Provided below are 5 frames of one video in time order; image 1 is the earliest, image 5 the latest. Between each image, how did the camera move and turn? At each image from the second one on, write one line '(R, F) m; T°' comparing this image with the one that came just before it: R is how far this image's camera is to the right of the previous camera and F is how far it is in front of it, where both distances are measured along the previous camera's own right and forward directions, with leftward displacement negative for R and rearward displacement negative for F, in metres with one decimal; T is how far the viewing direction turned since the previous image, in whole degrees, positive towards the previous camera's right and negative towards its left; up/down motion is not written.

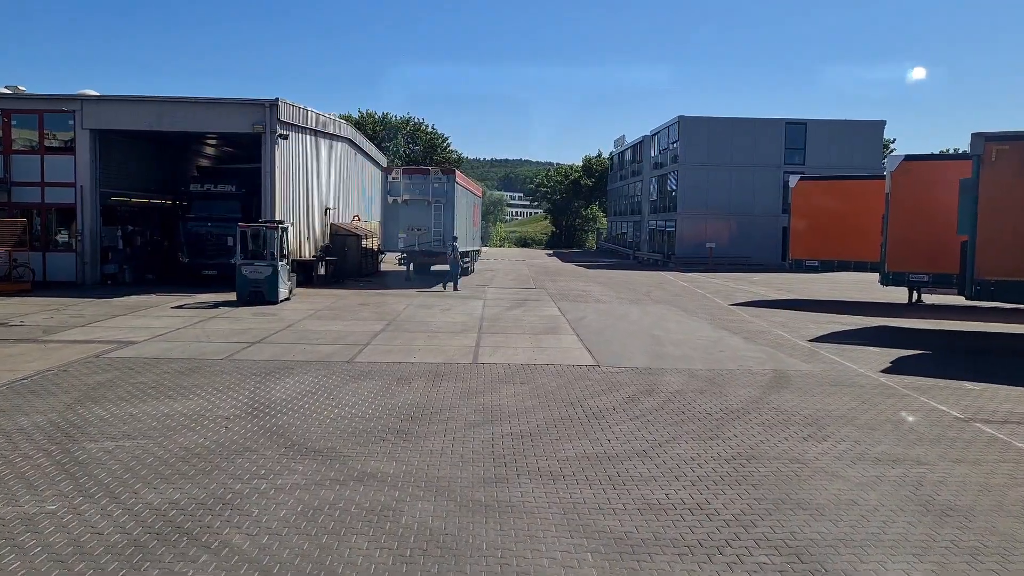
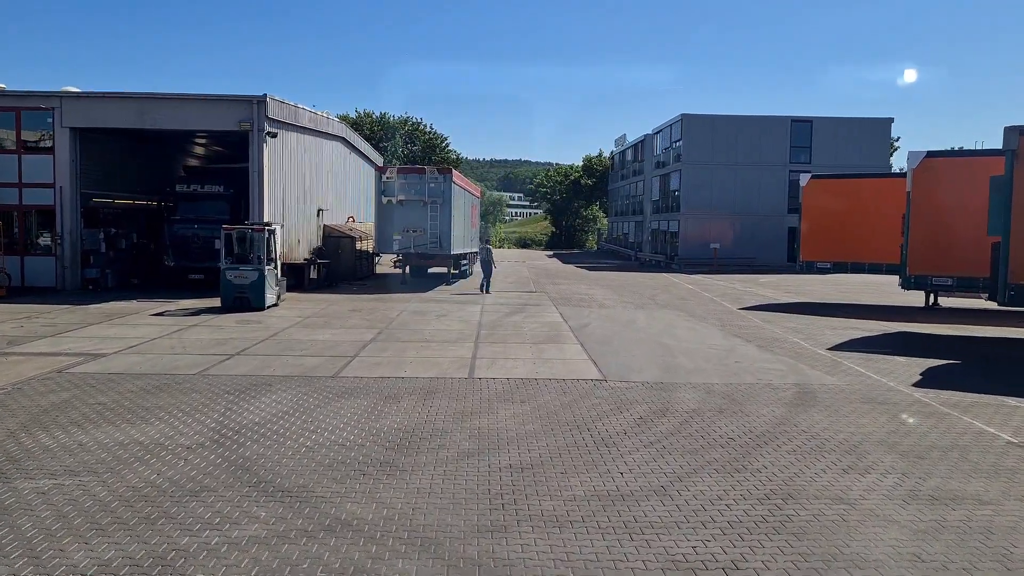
(0.0, +1.0) m; 0°
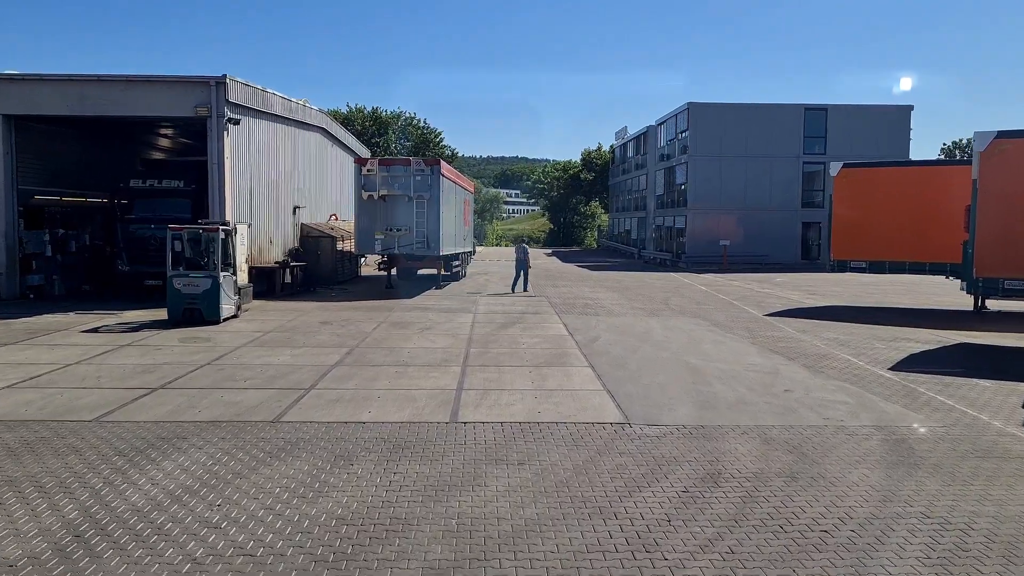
(0.0, +2.5) m; 0°
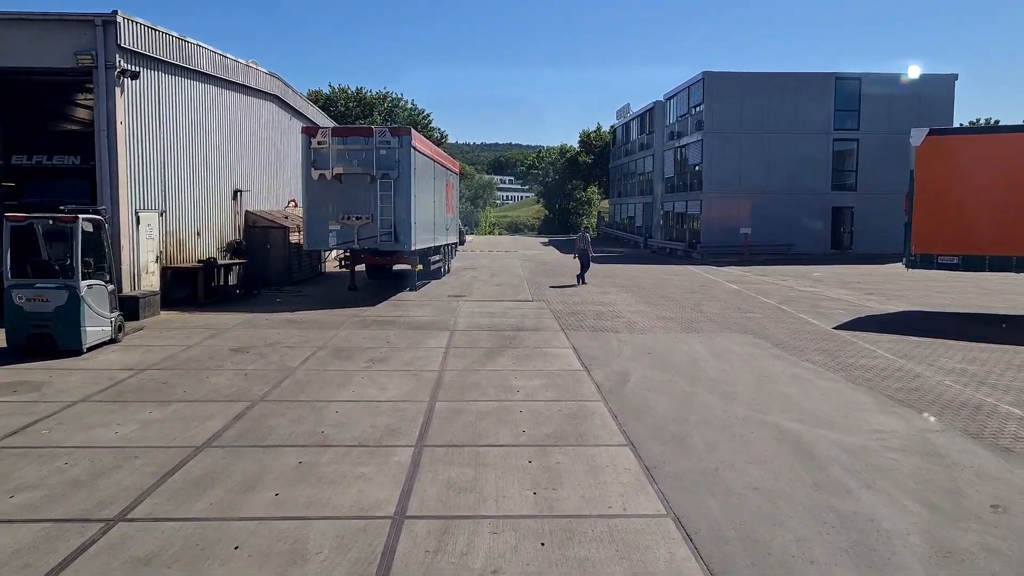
(+0.1, +4.5) m; 0°
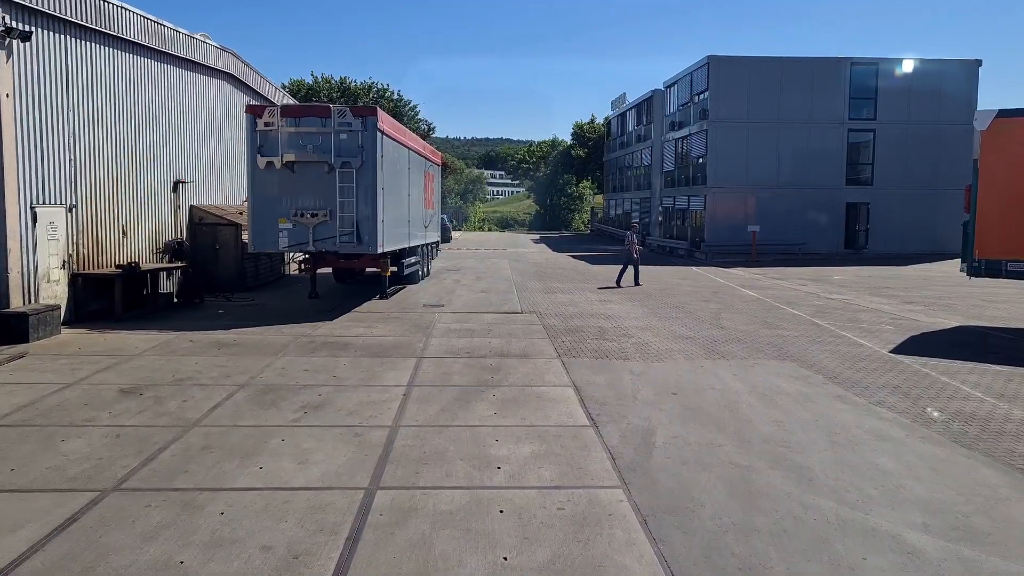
(+0.1, +2.7) m; +1°
